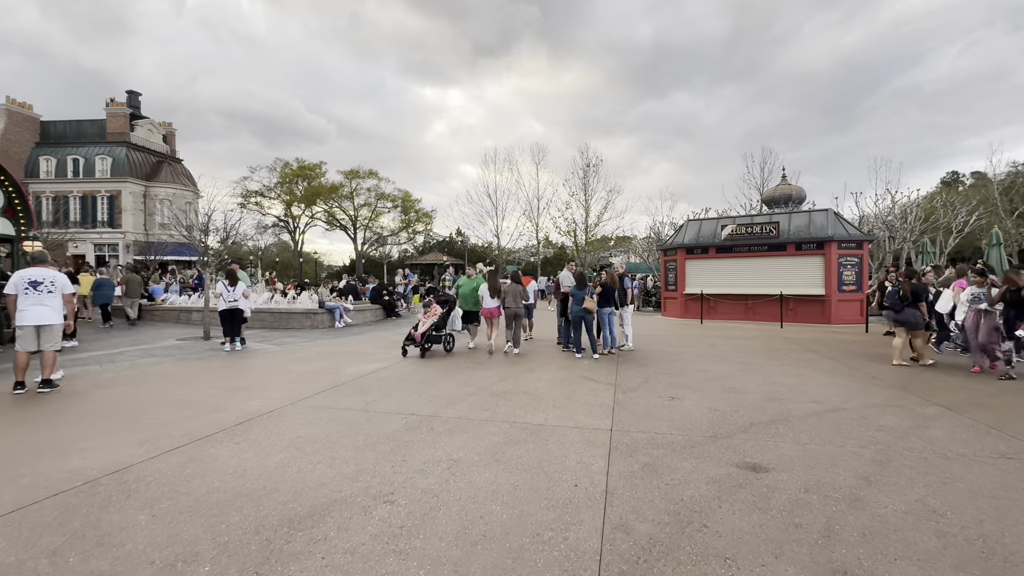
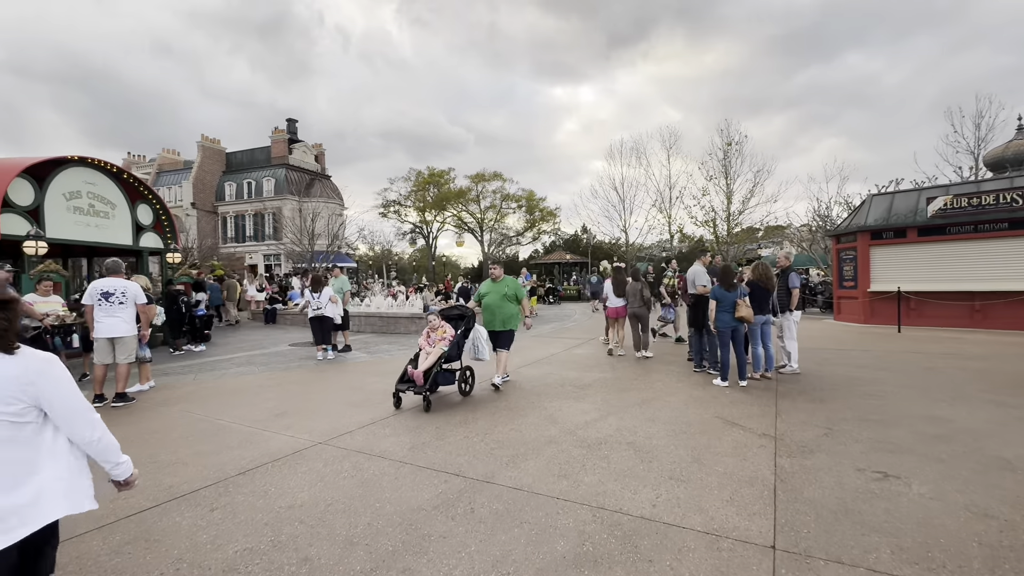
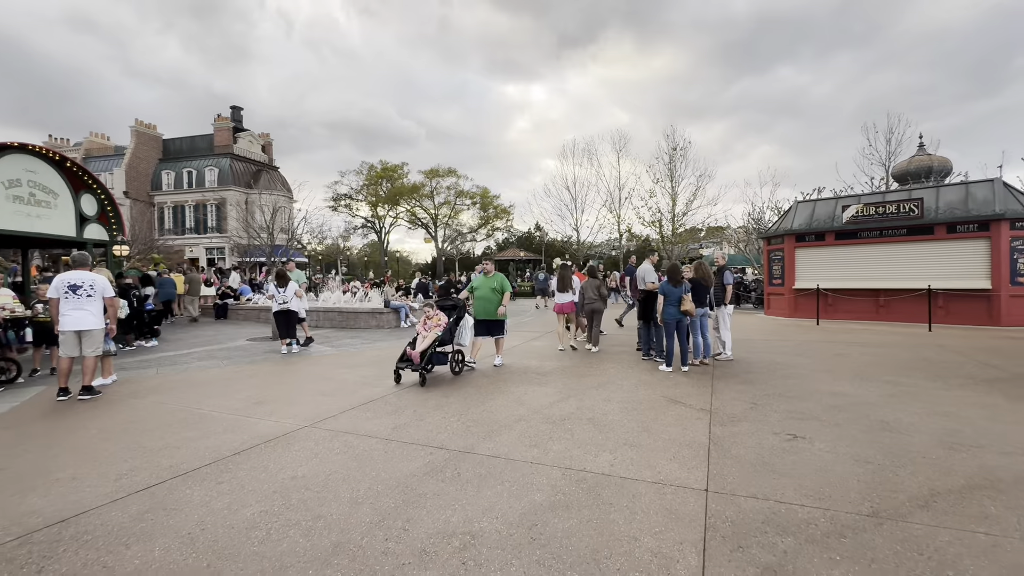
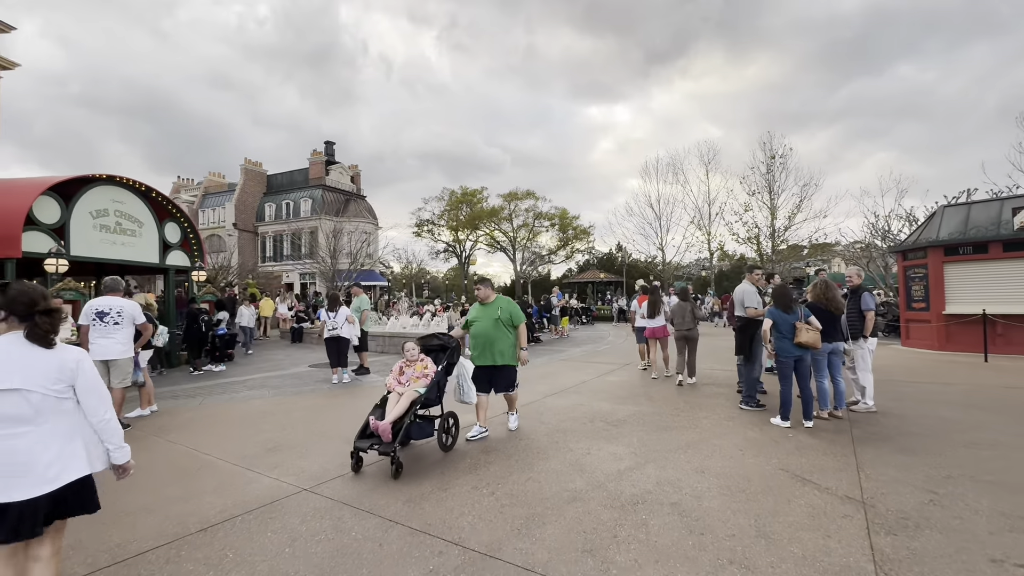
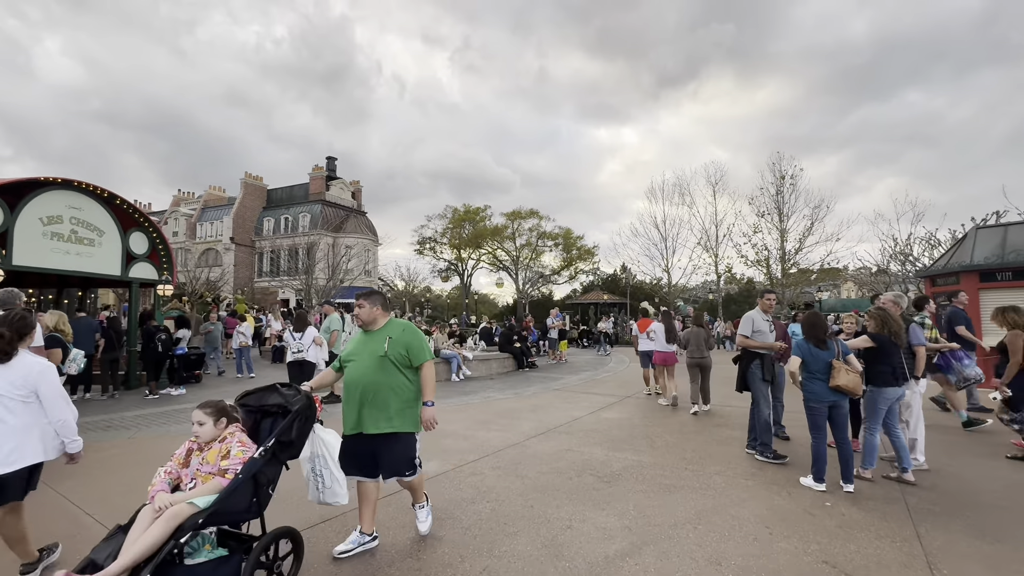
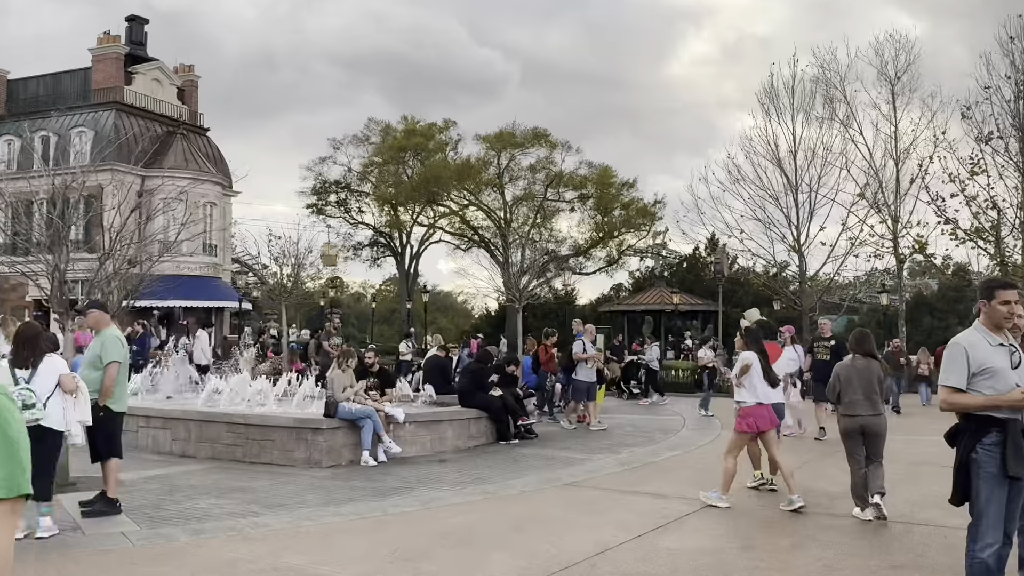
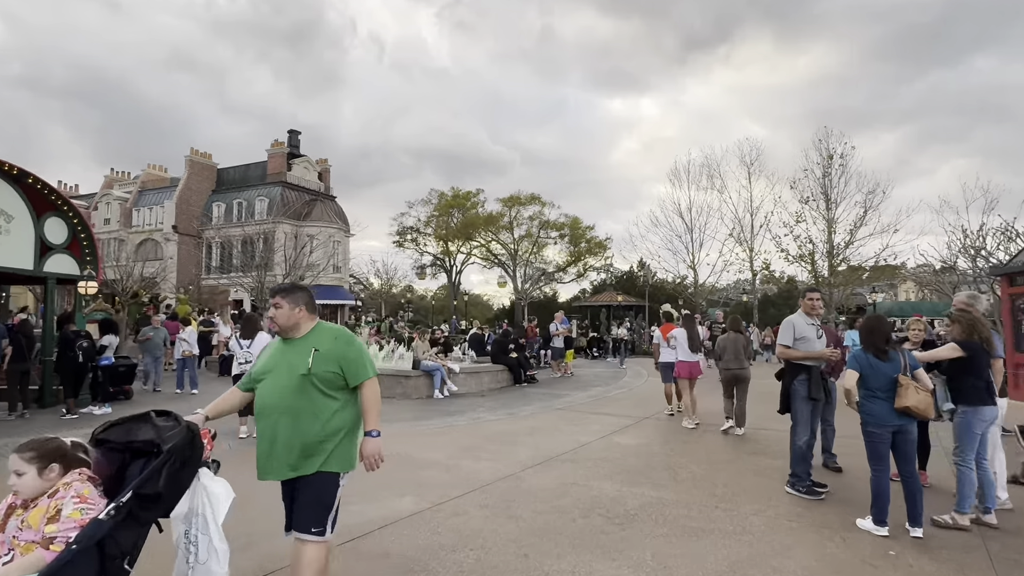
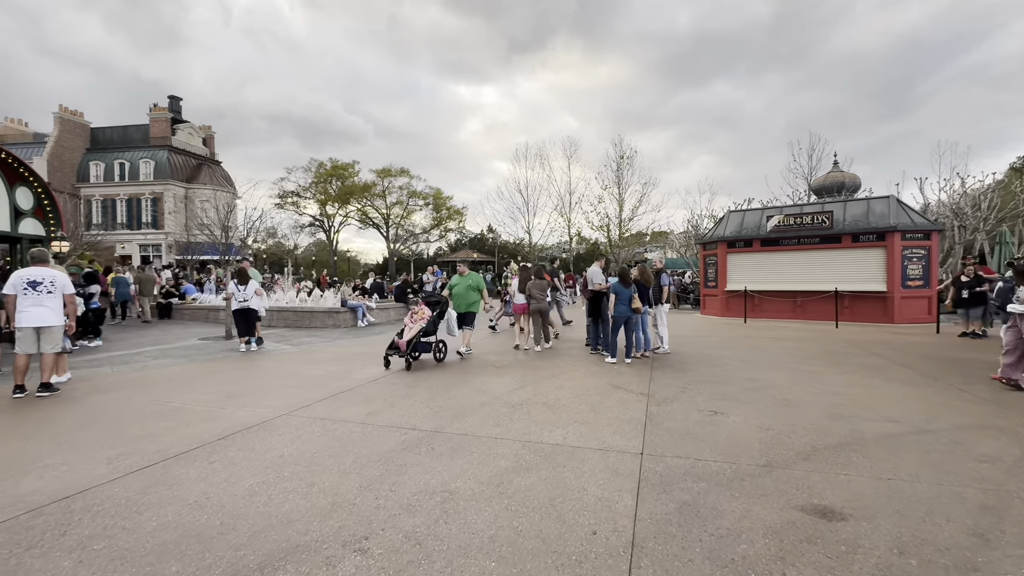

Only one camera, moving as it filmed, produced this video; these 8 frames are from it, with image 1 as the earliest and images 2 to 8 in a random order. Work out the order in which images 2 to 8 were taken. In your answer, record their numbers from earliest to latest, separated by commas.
8, 3, 2, 4, 5, 7, 6
